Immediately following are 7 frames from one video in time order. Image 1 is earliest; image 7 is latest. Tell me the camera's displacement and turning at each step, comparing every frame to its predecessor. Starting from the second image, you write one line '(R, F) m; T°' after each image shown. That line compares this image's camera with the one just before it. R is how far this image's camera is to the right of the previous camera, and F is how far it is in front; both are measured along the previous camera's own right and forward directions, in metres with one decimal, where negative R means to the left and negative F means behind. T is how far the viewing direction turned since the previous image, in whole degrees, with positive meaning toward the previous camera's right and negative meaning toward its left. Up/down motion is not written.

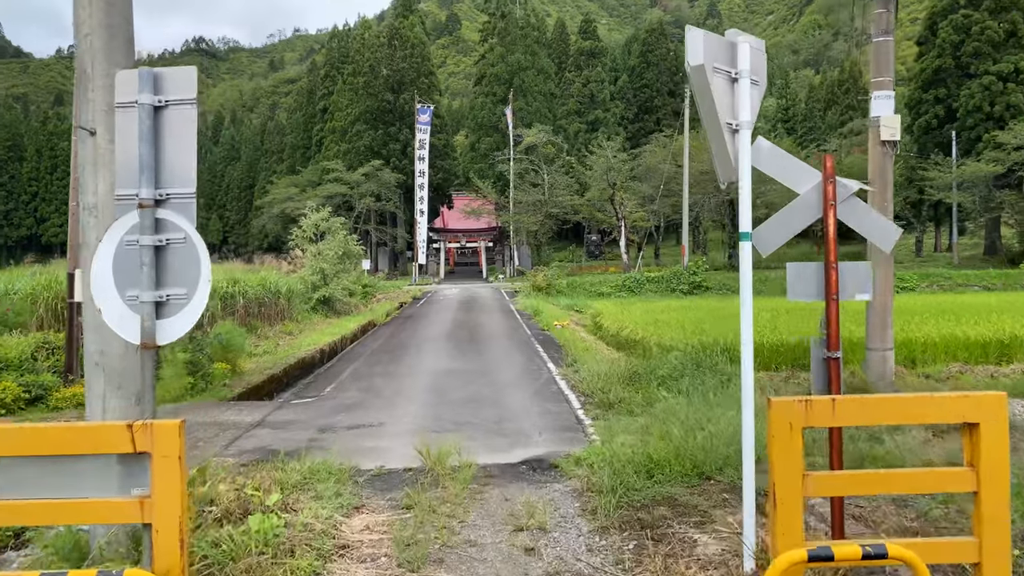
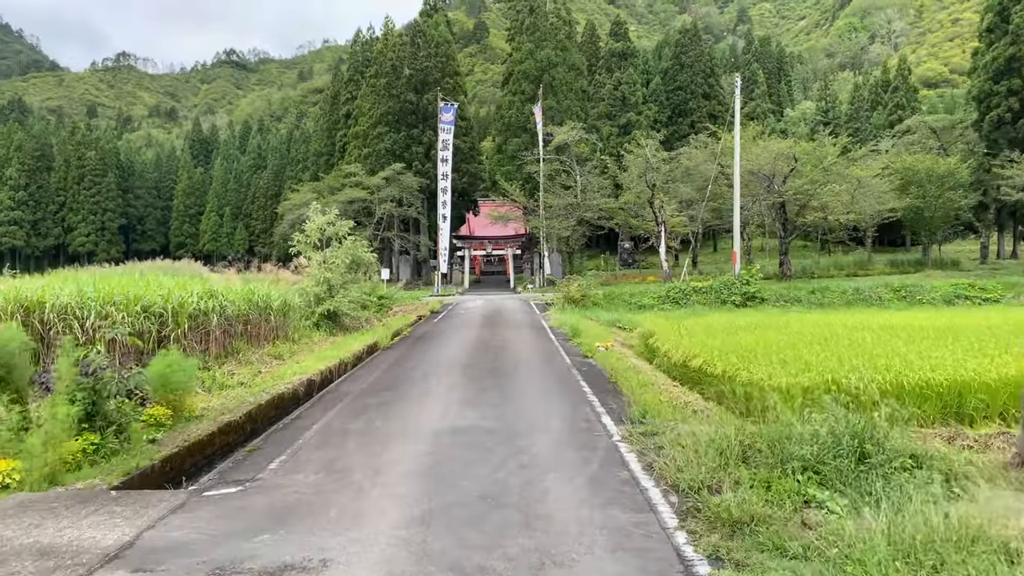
(-0.1, +2.2) m; -2°
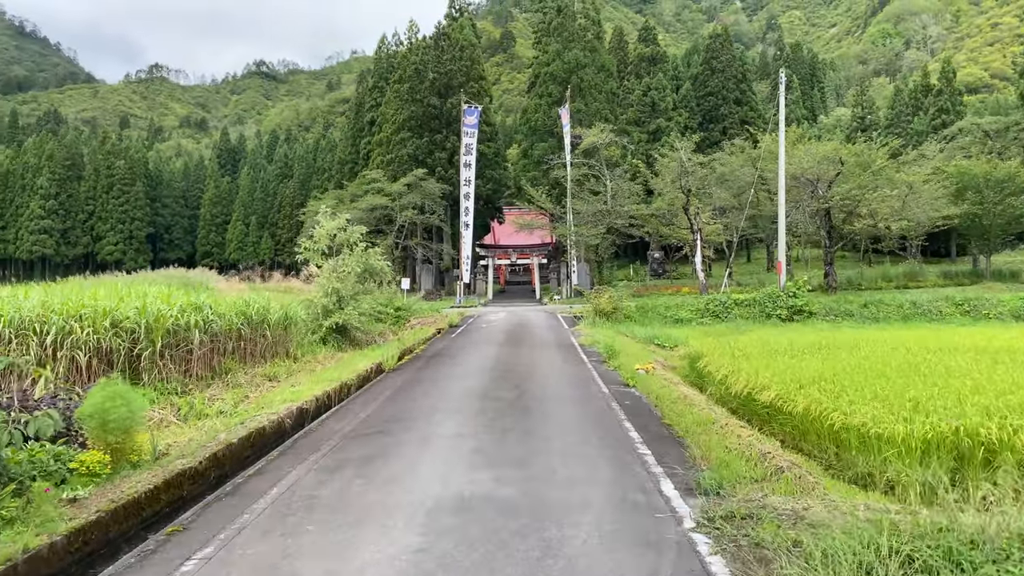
(0.0, +1.3) m; -2°
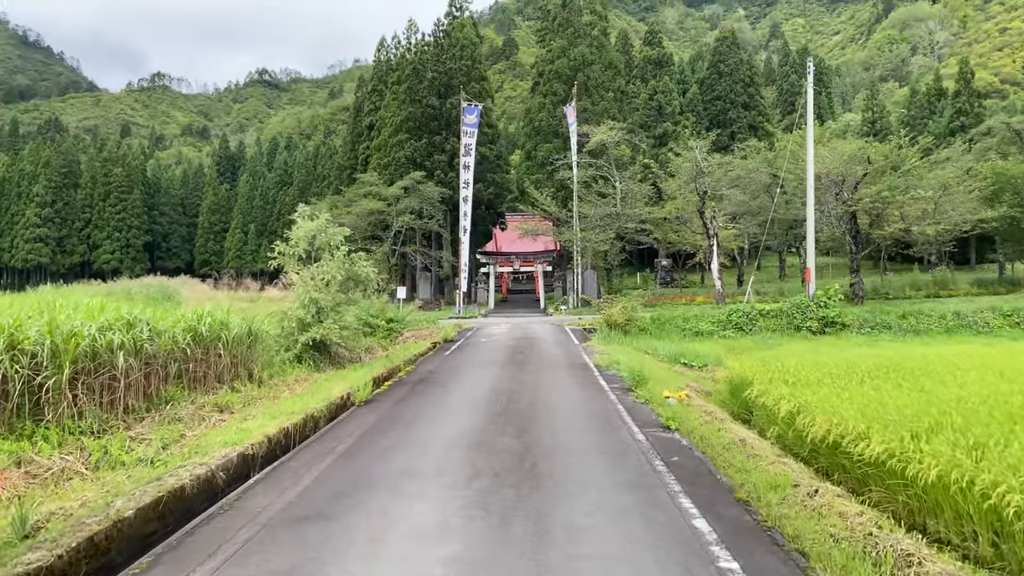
(0.0, +1.7) m; 0°
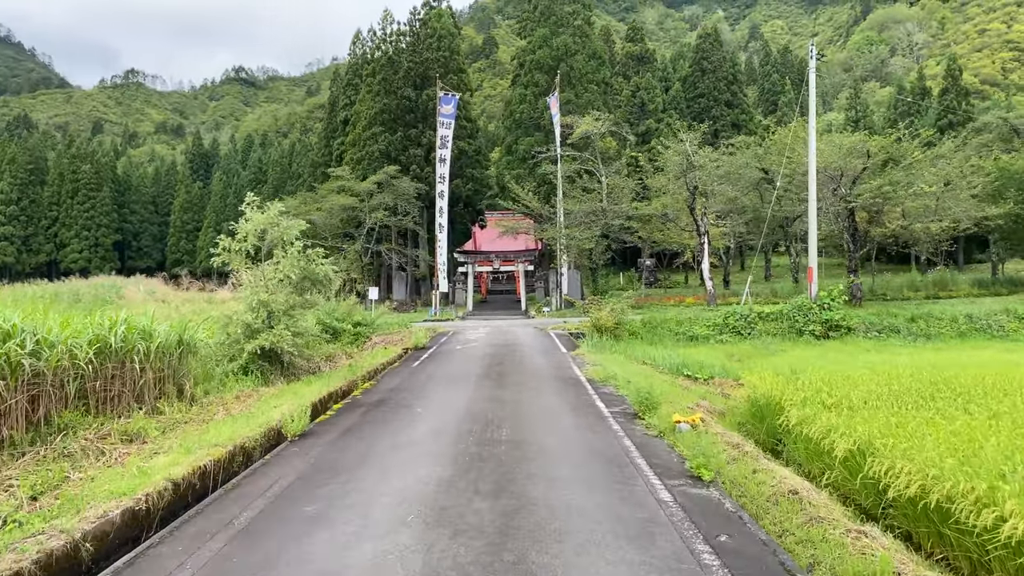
(0.0, +1.4) m; +2°
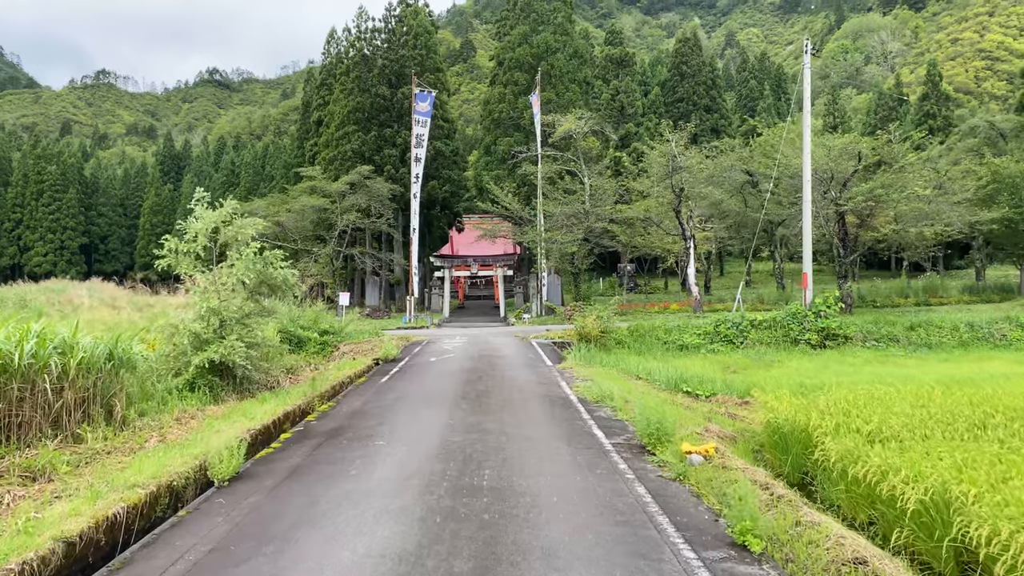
(0.0, +1.0) m; +2°
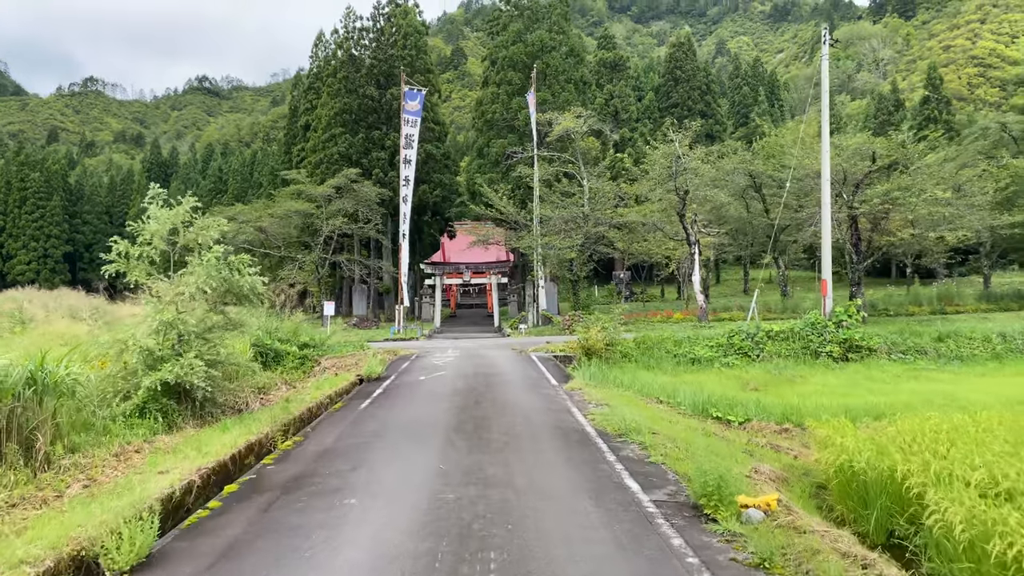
(-0.1, +1.2) m; +1°
